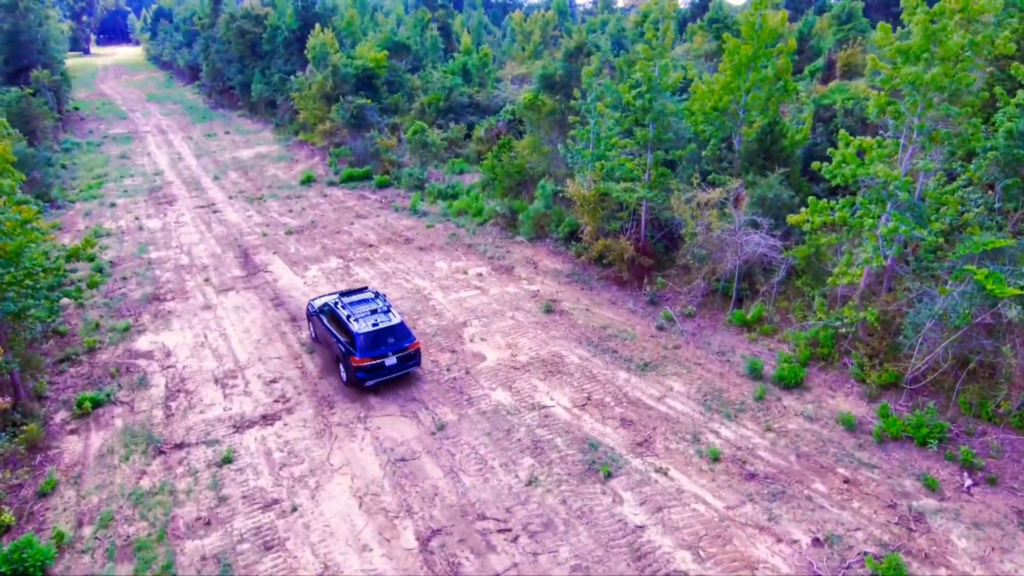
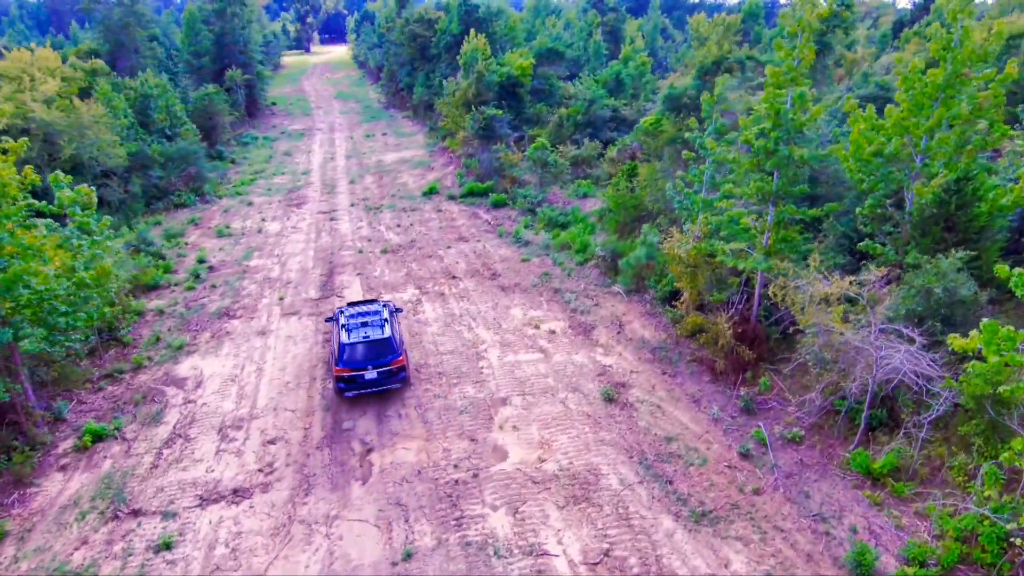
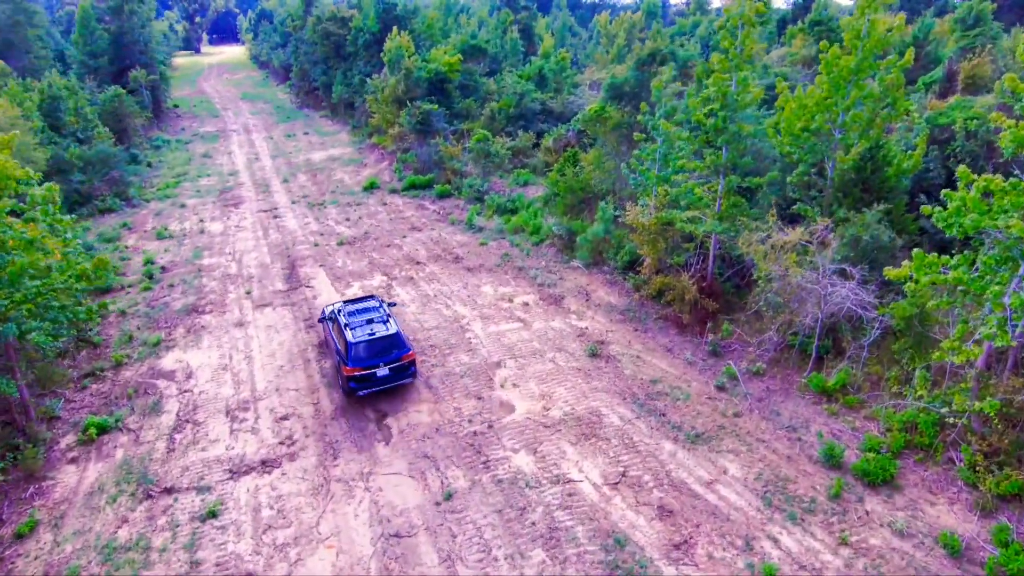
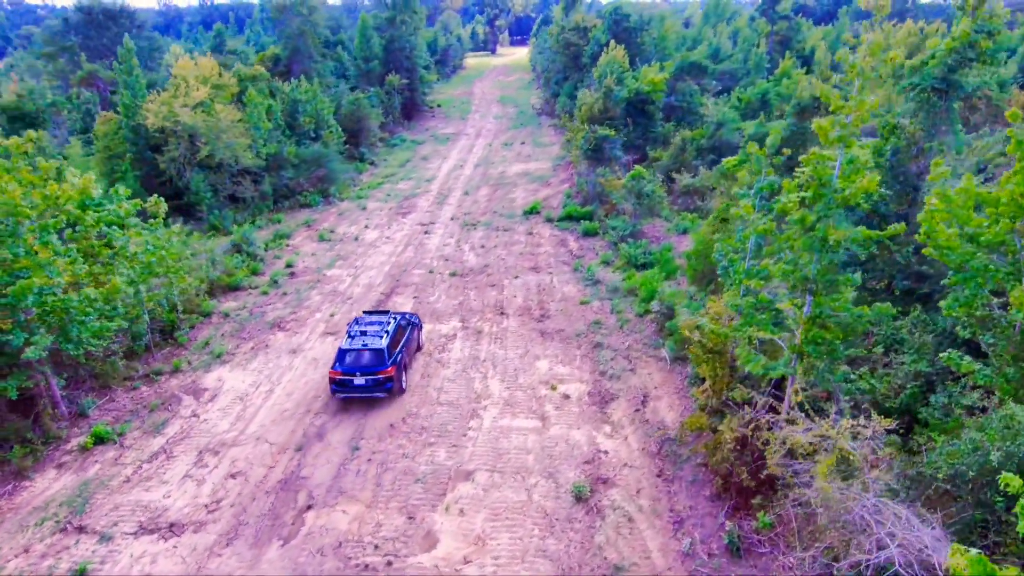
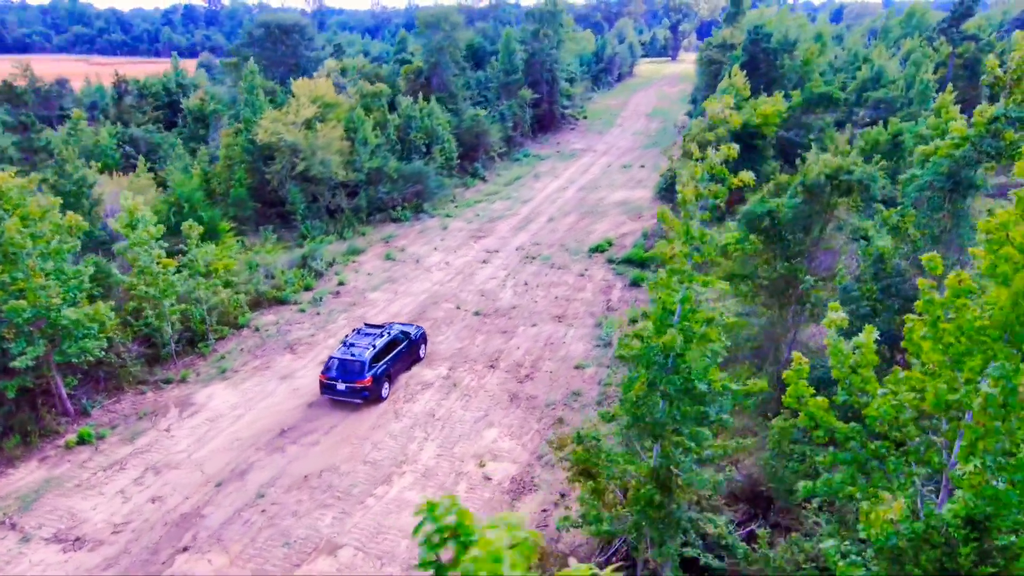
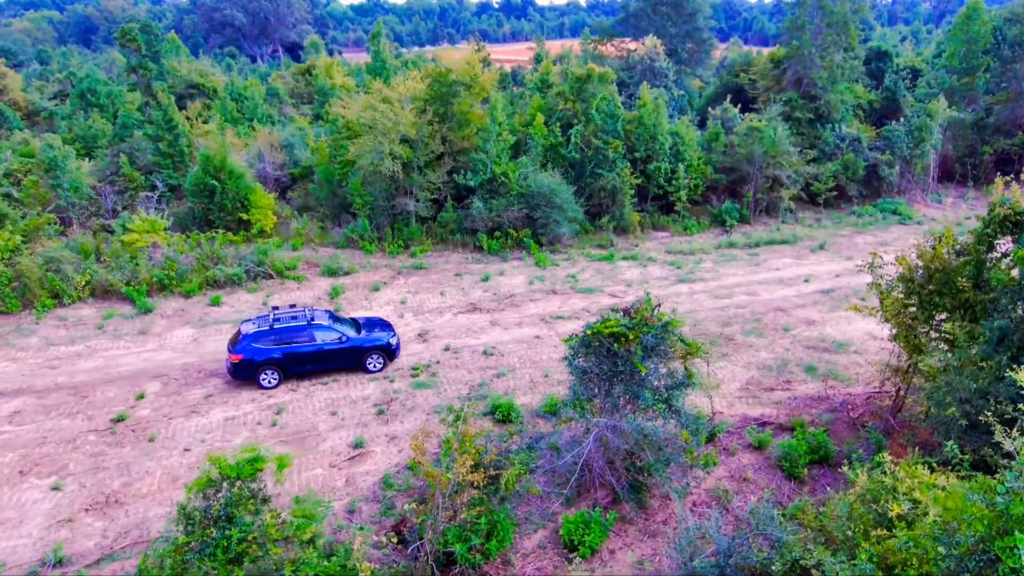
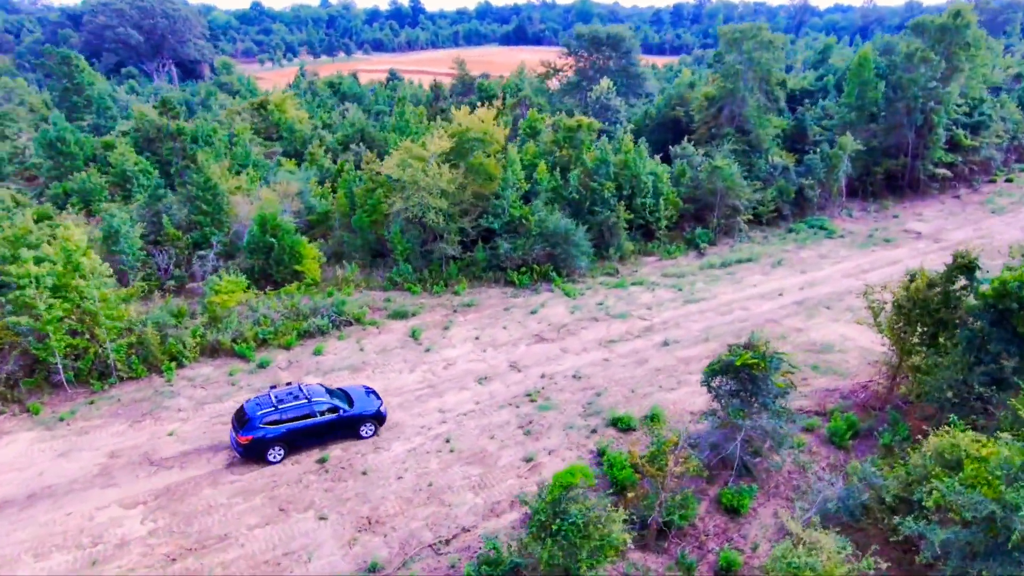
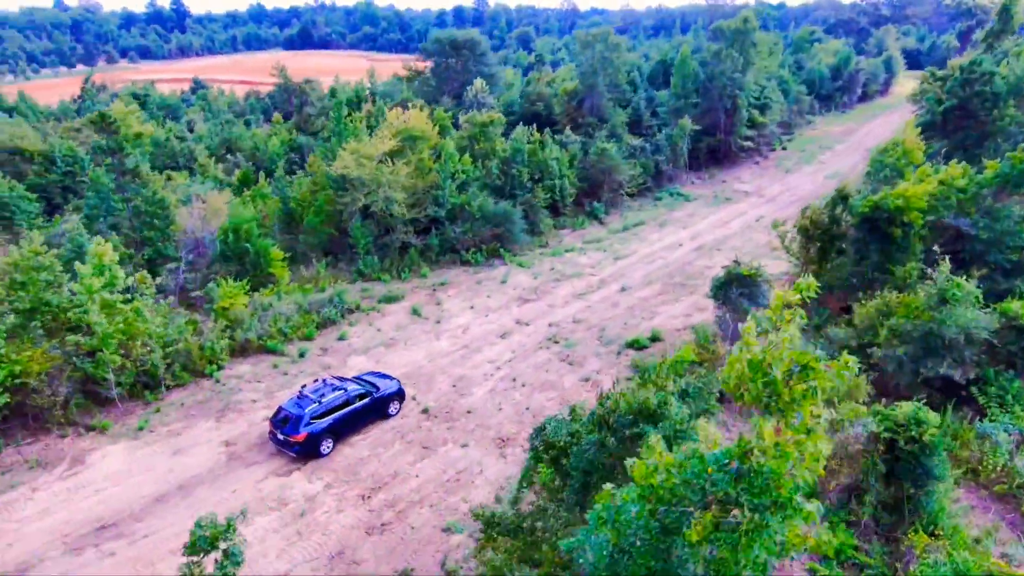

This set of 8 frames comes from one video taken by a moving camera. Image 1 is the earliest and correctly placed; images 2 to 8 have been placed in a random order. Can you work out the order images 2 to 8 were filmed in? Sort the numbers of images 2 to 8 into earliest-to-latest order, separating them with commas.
3, 2, 4, 5, 8, 7, 6
